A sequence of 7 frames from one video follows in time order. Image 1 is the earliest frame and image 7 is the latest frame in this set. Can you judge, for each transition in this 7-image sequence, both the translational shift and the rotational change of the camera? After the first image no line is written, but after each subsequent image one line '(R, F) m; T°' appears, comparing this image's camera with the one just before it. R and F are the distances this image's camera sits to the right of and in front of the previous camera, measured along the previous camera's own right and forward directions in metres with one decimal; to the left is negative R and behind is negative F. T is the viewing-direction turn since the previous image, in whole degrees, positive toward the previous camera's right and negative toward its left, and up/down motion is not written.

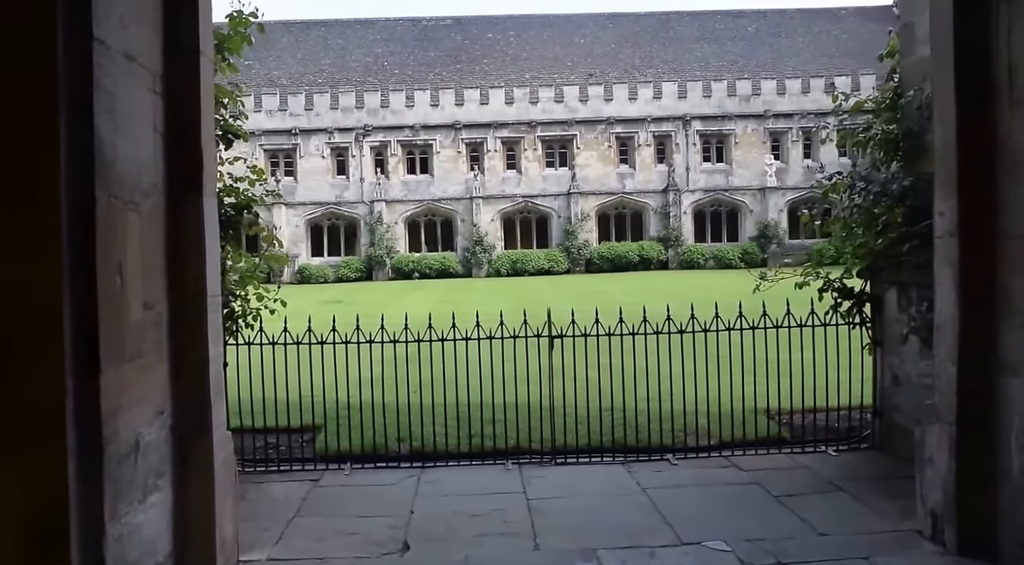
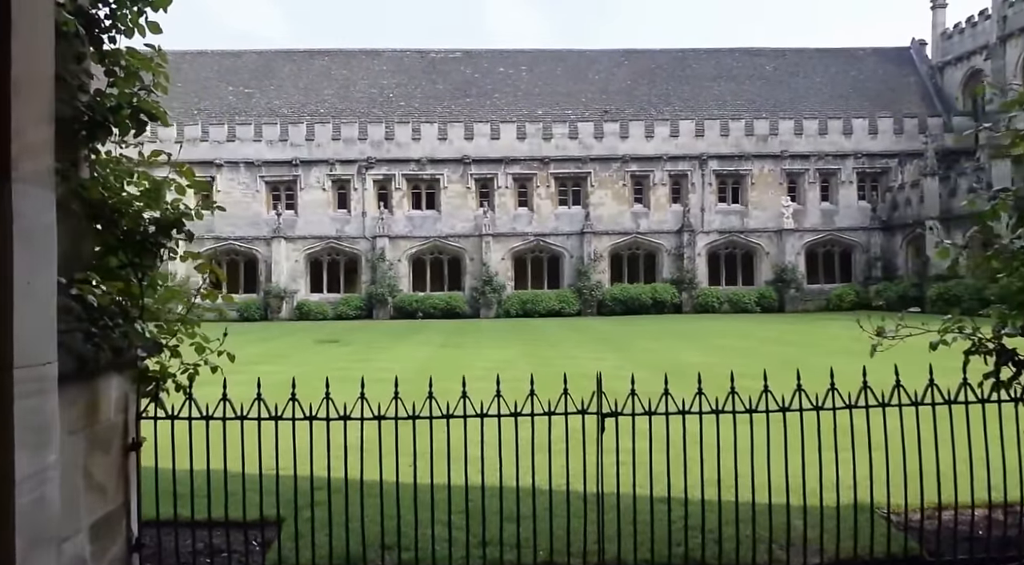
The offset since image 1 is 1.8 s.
(-0.1, +1.5) m; 0°
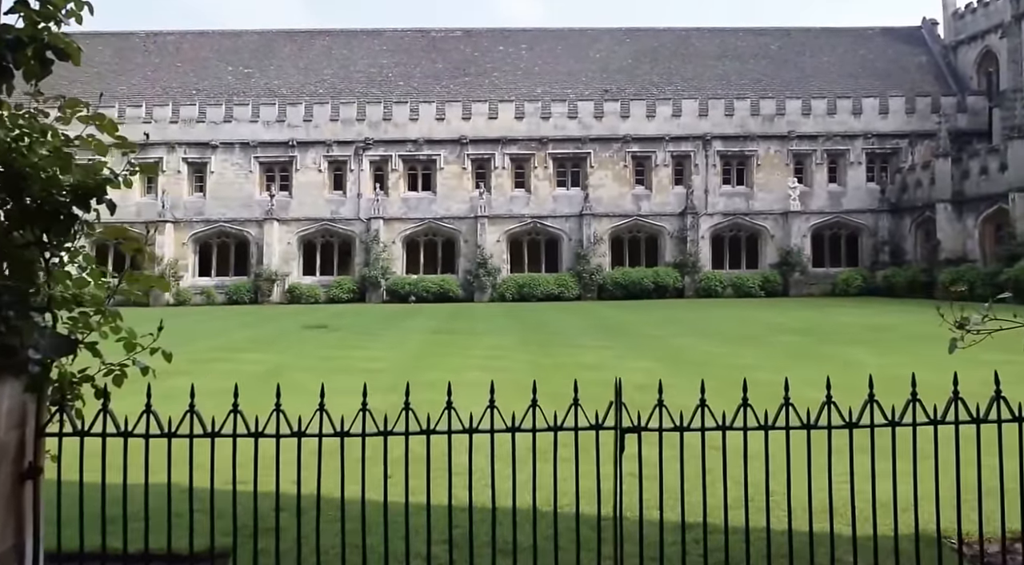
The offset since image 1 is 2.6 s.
(+0.2, +0.6) m; 0°
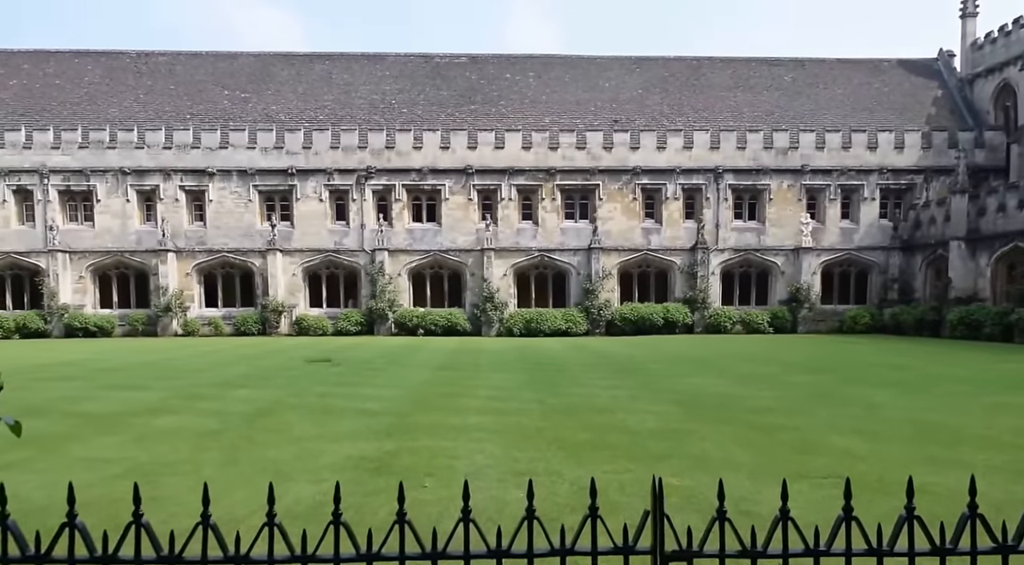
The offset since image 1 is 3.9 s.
(0.0, +0.8) m; 0°
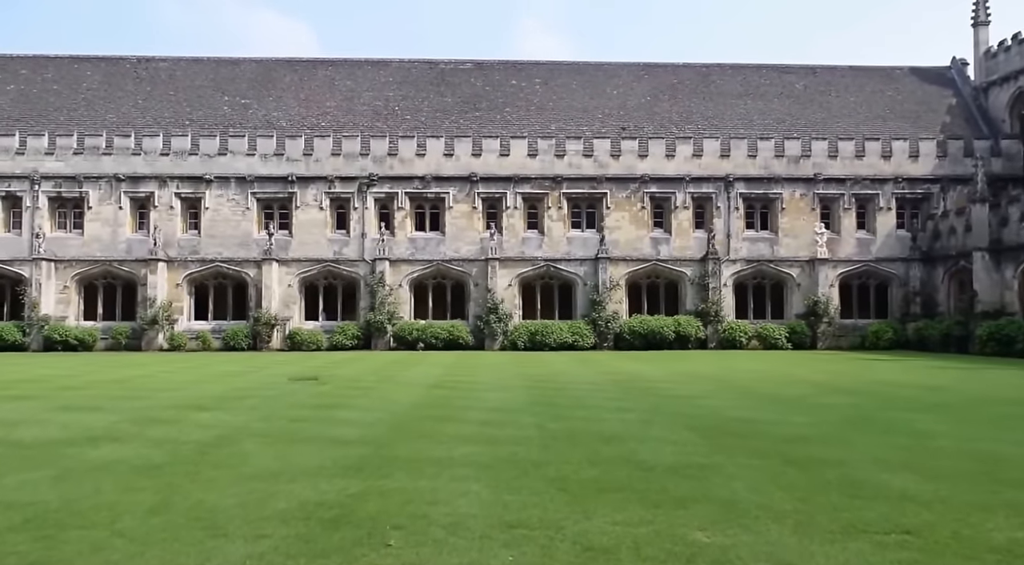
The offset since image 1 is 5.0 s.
(+0.1, +1.2) m; 0°
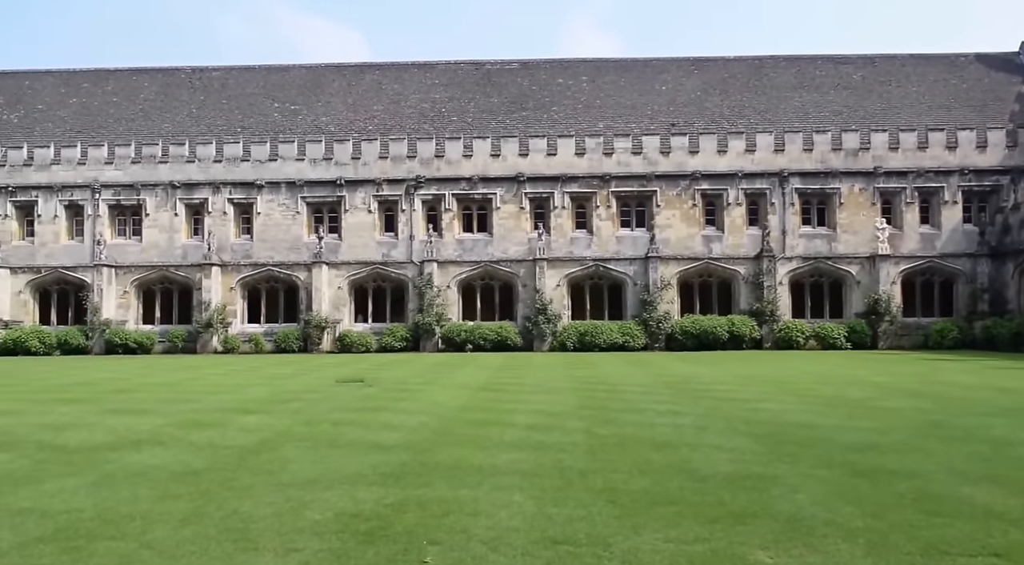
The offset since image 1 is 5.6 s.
(0.0, +0.3) m; -3°
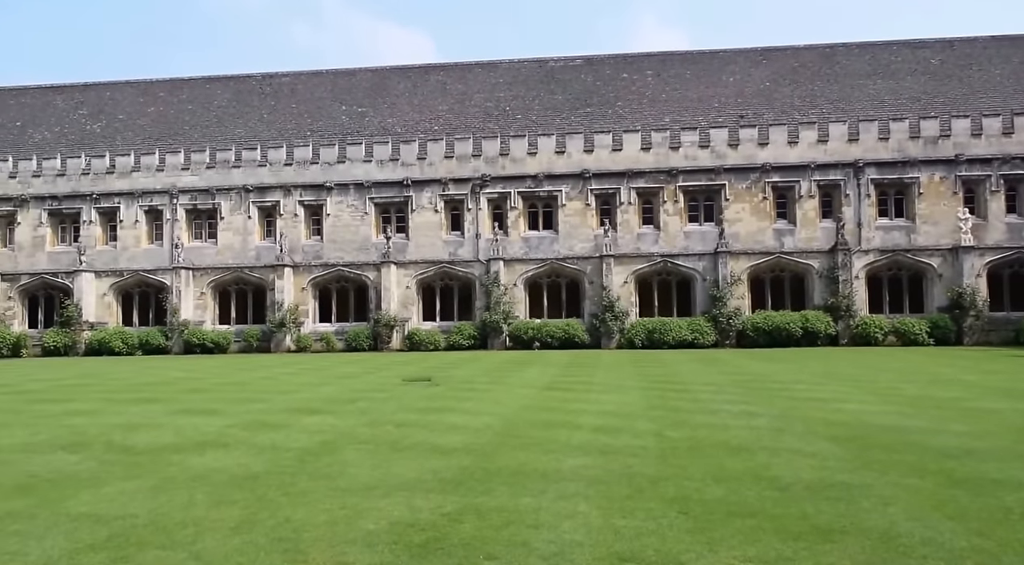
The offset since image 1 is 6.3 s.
(+0.1, +0.1) m; -5°
